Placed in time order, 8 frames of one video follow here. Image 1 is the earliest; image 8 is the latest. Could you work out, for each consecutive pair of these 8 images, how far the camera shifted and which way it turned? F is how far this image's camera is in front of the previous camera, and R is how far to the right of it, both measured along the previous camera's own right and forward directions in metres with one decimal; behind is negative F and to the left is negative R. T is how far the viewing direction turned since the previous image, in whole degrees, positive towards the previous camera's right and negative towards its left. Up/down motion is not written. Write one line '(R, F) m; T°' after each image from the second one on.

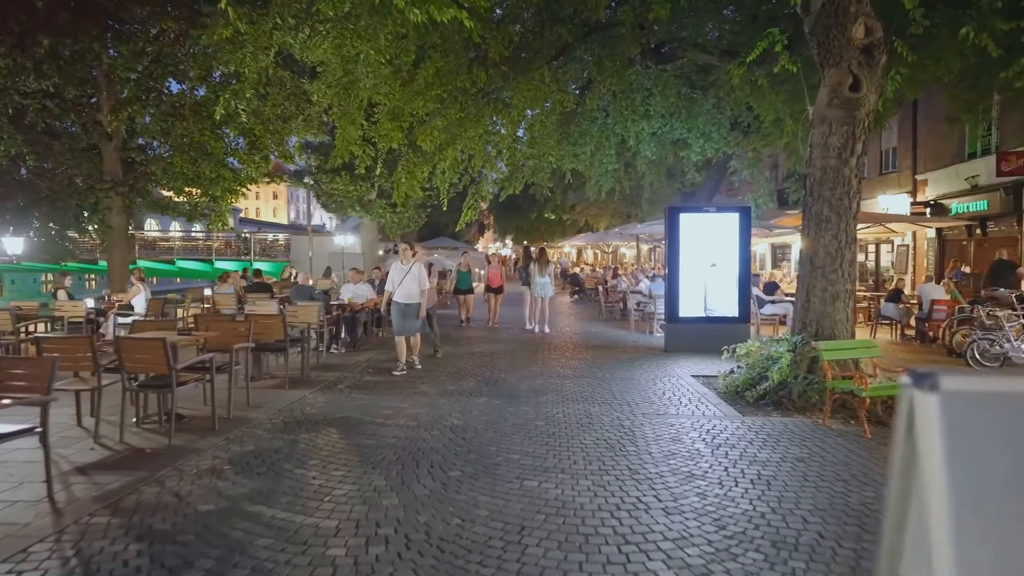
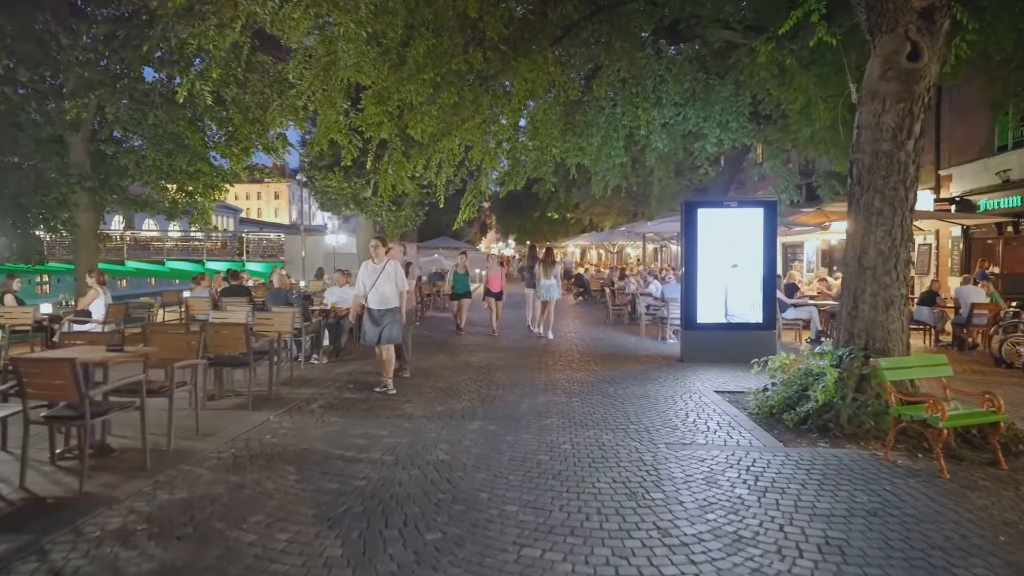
(+0.1, +1.1) m; 0°
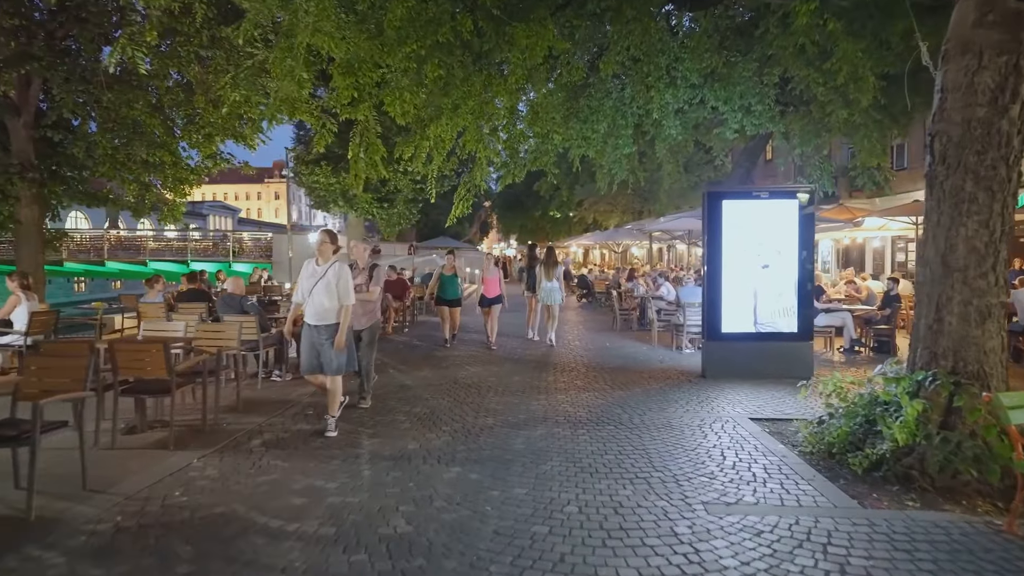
(+0.1, +1.4) m; 0°
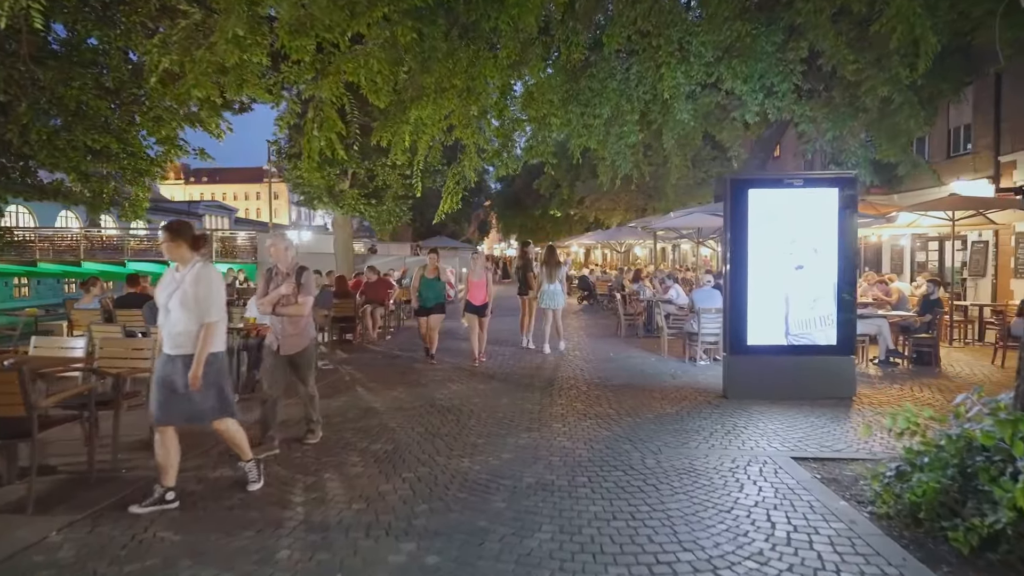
(+0.2, +1.4) m; 0°
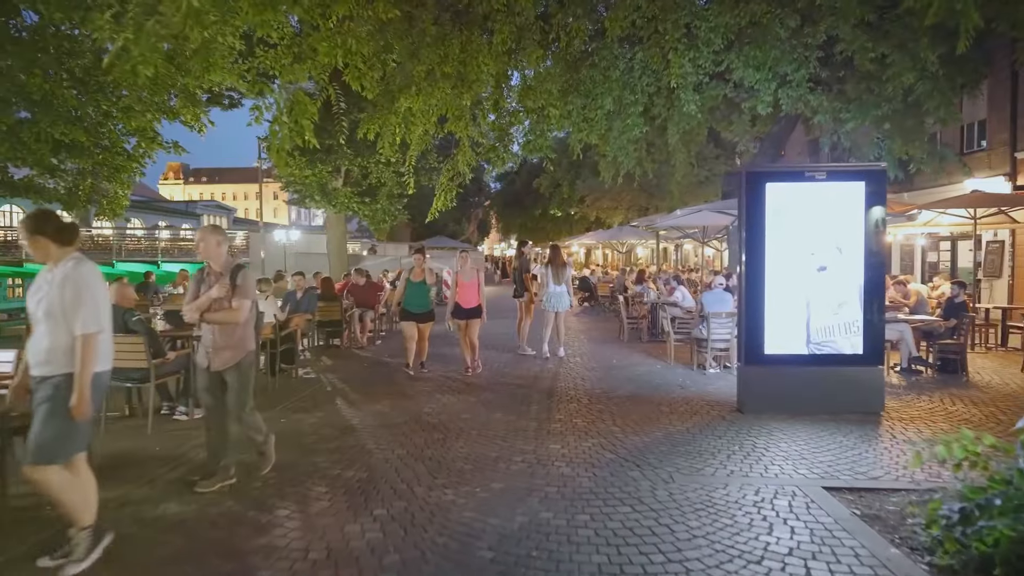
(+0.1, +0.7) m; 0°
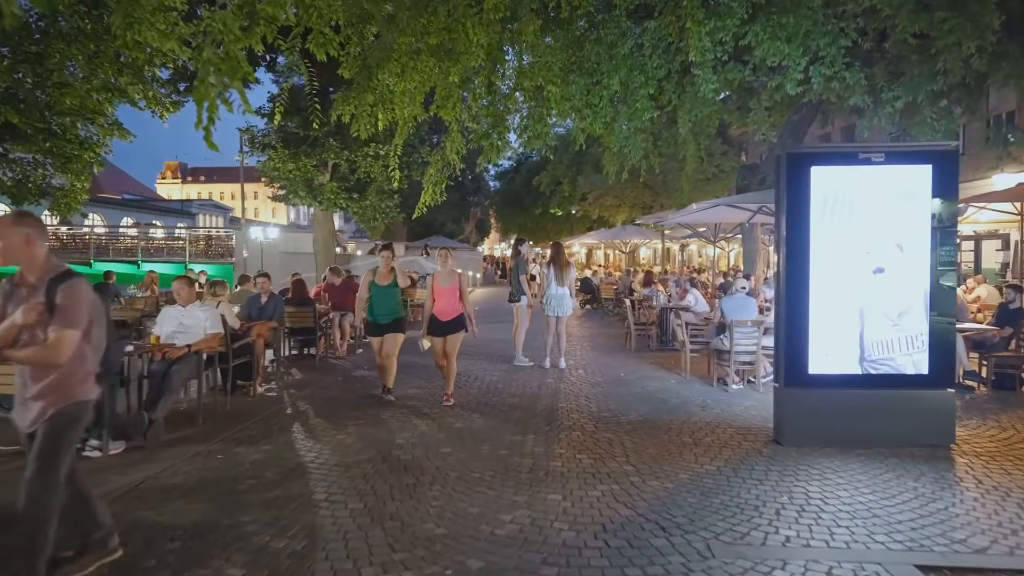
(+0.1, +1.2) m; 0°
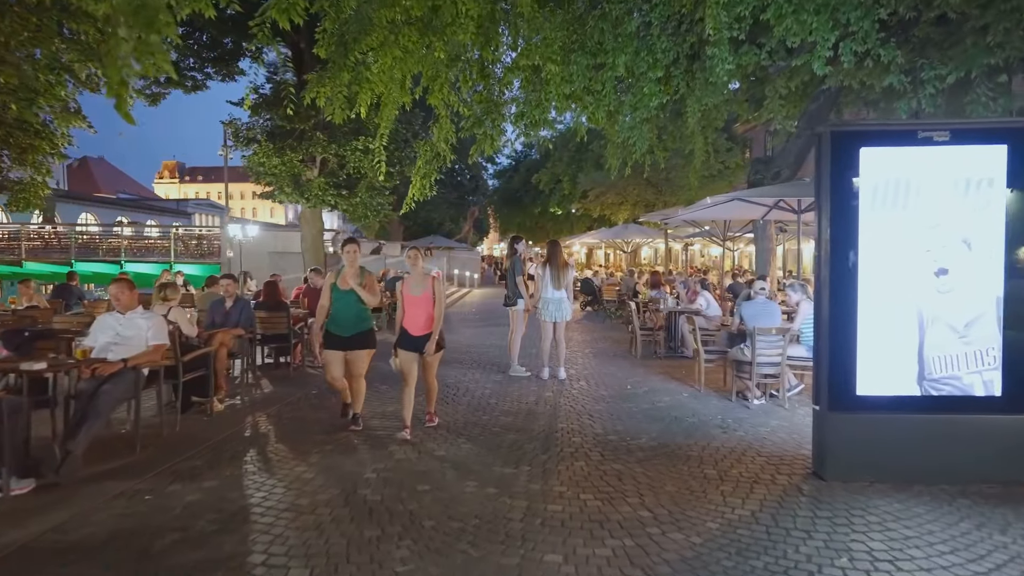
(+0.1, +1.0) m; 0°
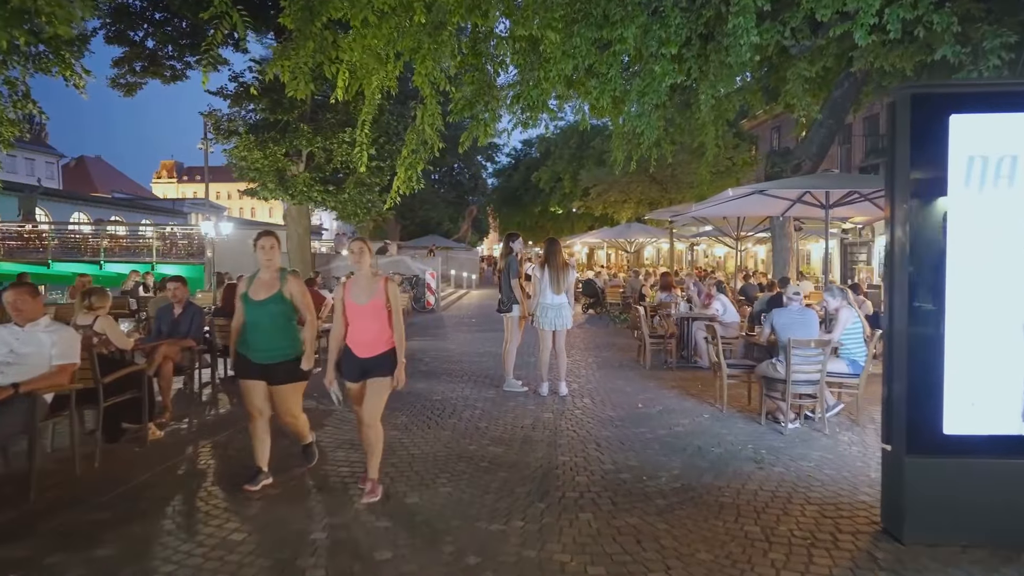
(+0.1, +1.1) m; 0°
